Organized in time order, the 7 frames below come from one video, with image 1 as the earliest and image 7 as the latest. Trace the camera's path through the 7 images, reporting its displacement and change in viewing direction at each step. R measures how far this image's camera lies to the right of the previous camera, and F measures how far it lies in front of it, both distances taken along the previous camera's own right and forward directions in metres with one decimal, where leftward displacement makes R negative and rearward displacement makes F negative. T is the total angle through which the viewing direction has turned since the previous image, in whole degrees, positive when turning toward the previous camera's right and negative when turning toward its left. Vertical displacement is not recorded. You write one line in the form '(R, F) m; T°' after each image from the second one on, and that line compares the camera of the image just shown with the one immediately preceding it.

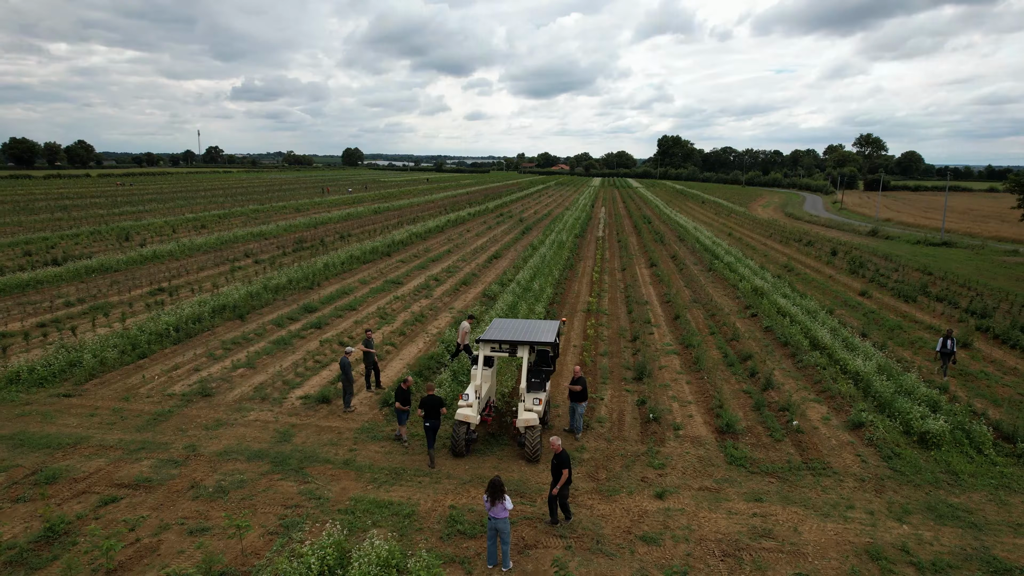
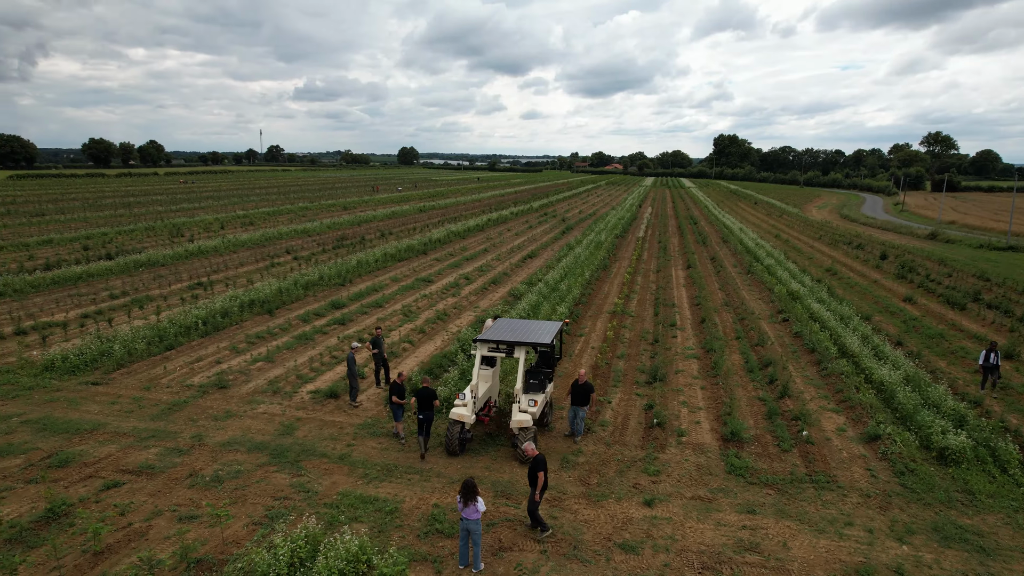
(+0.9, +0.1) m; -5°
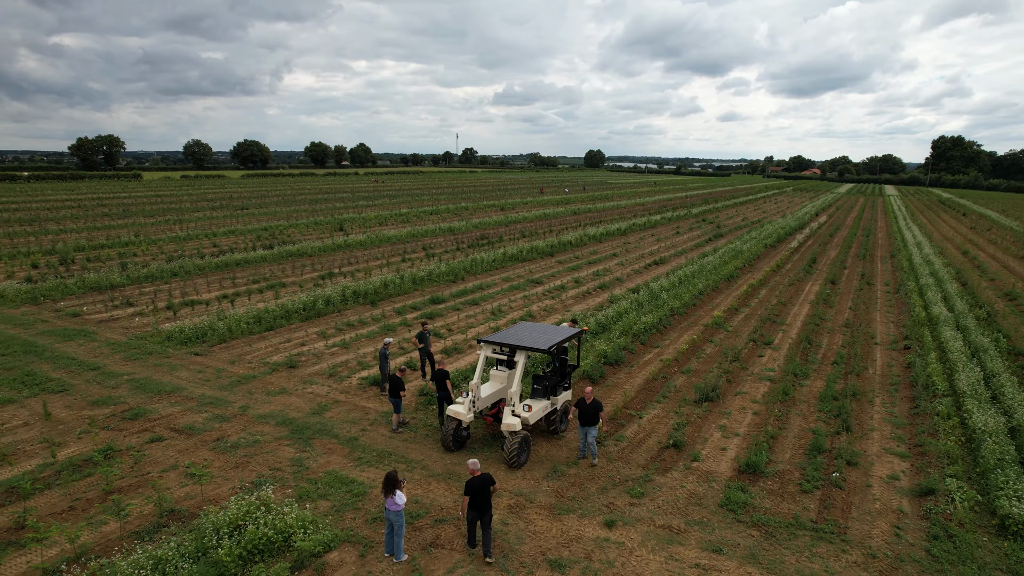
(+2.9, +0.4) m; -16°
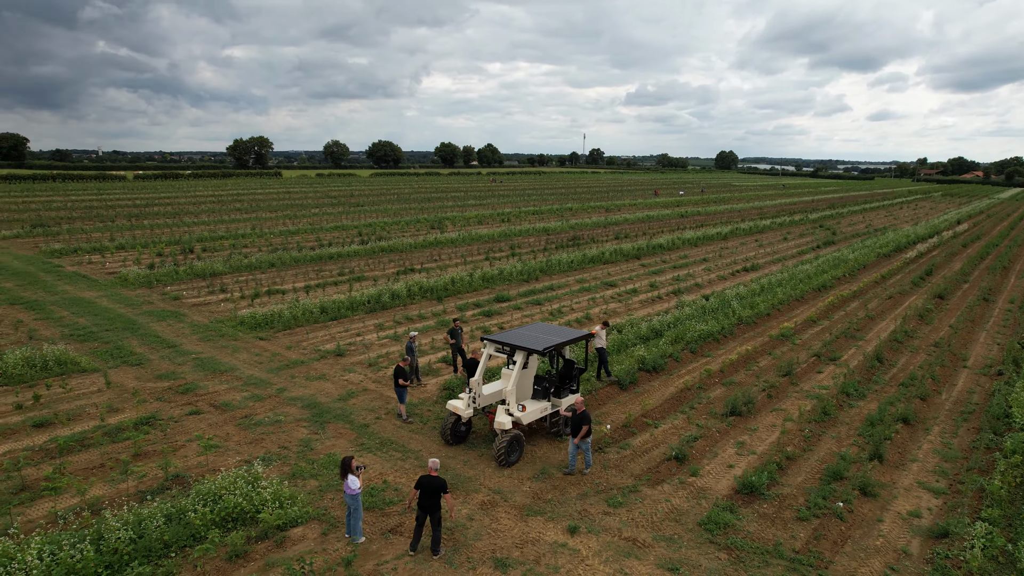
(+2.0, +0.1) m; -11°
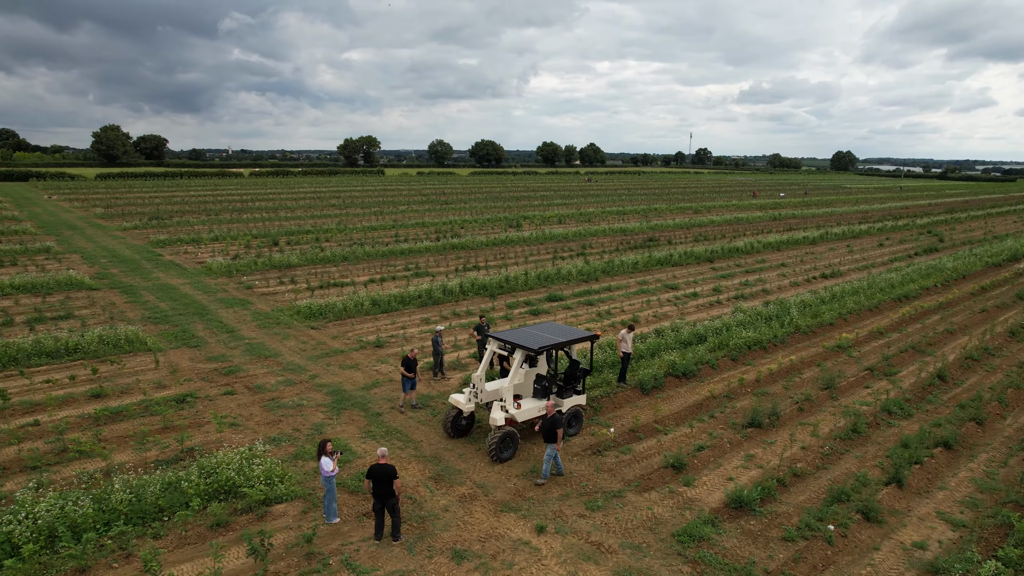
(+1.7, 0.0) m; -9°
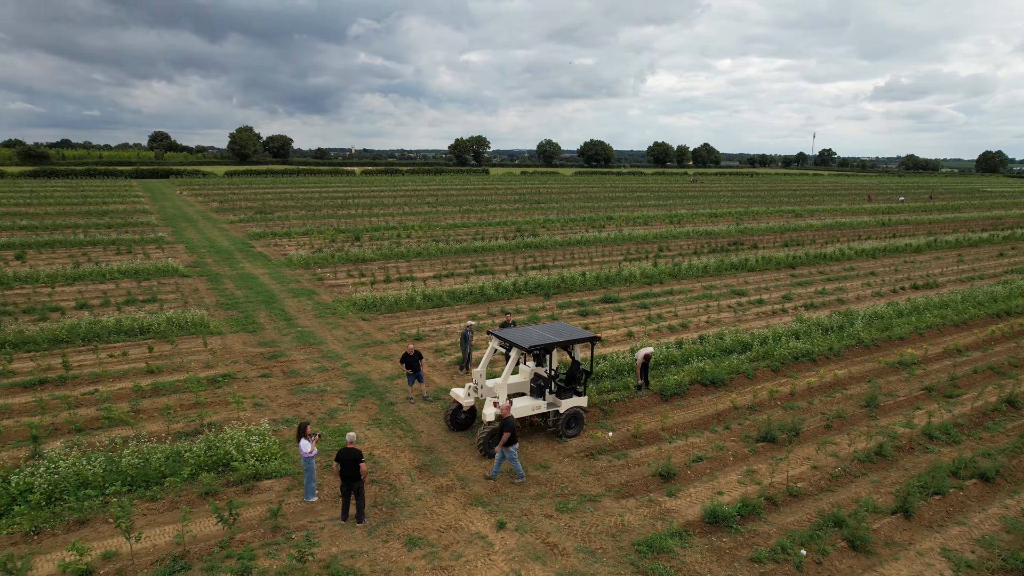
(+1.9, +0.1) m; -10°
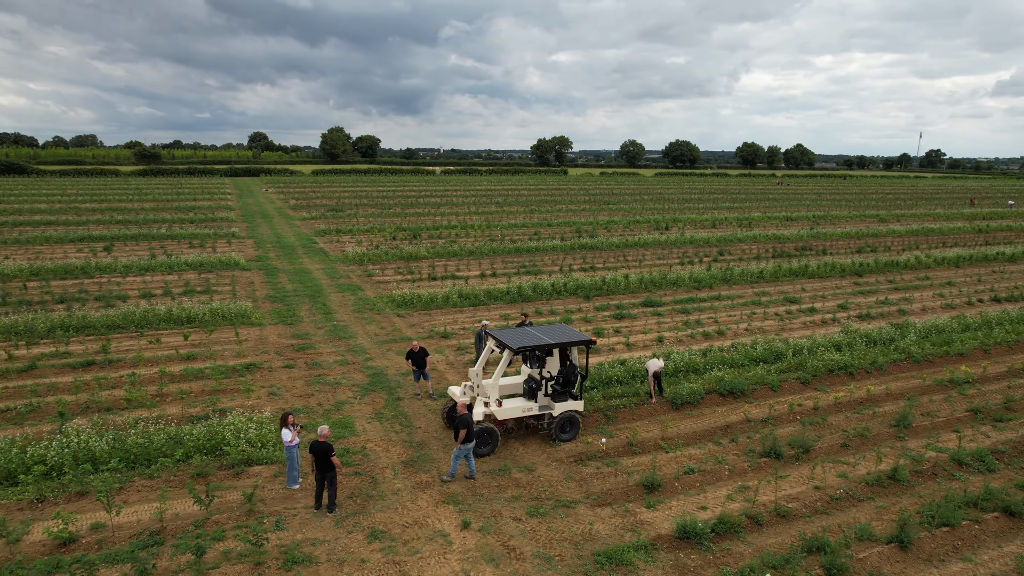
(+1.5, +0.2) m; -7°
